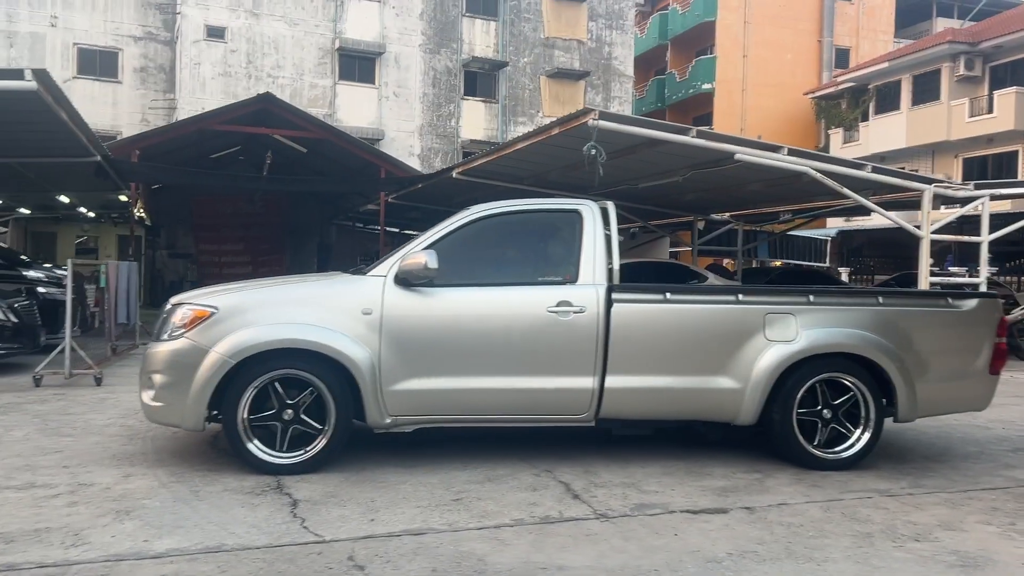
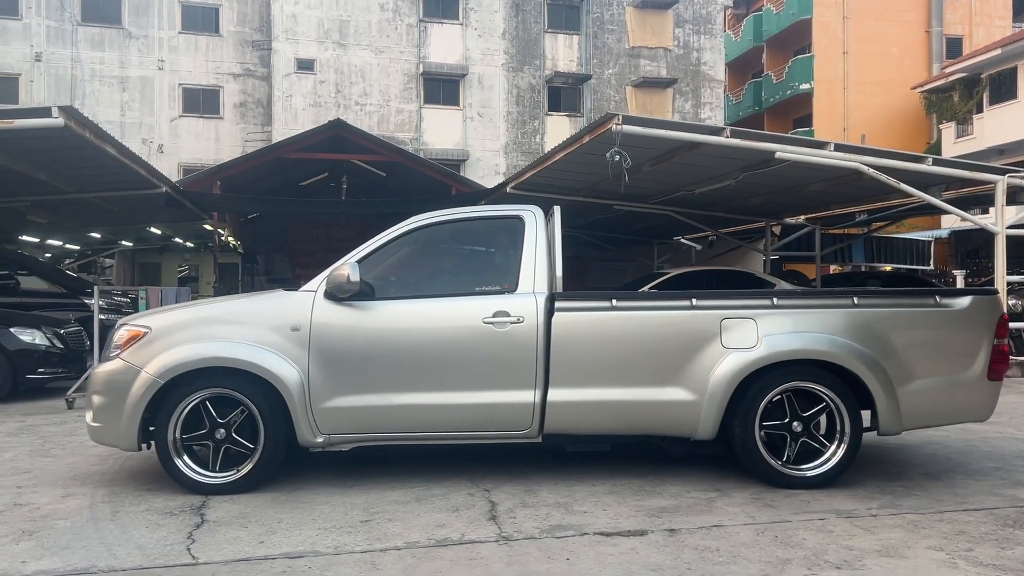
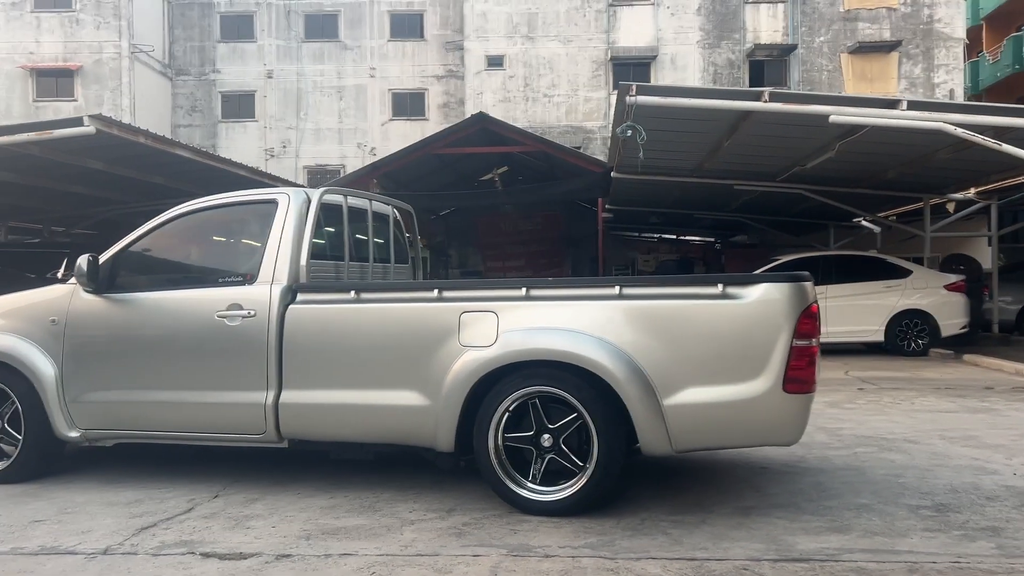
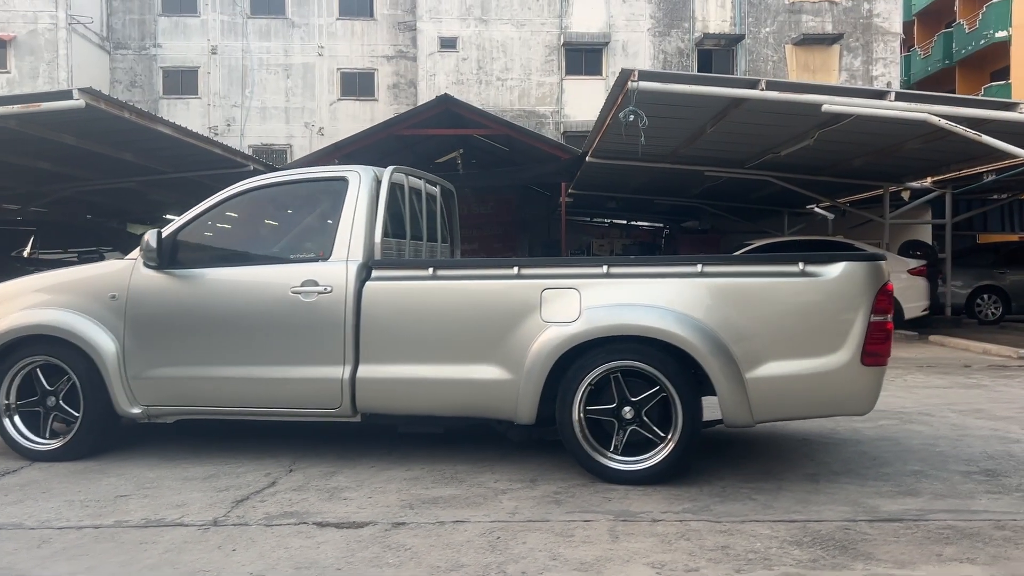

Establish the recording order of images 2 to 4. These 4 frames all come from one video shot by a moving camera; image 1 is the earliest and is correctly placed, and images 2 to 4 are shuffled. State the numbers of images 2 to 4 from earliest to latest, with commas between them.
2, 4, 3
